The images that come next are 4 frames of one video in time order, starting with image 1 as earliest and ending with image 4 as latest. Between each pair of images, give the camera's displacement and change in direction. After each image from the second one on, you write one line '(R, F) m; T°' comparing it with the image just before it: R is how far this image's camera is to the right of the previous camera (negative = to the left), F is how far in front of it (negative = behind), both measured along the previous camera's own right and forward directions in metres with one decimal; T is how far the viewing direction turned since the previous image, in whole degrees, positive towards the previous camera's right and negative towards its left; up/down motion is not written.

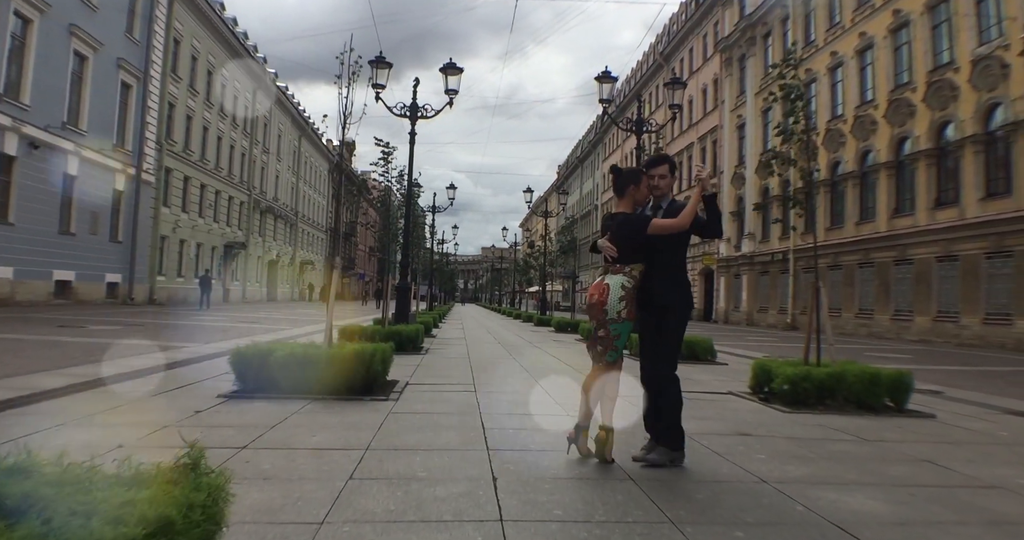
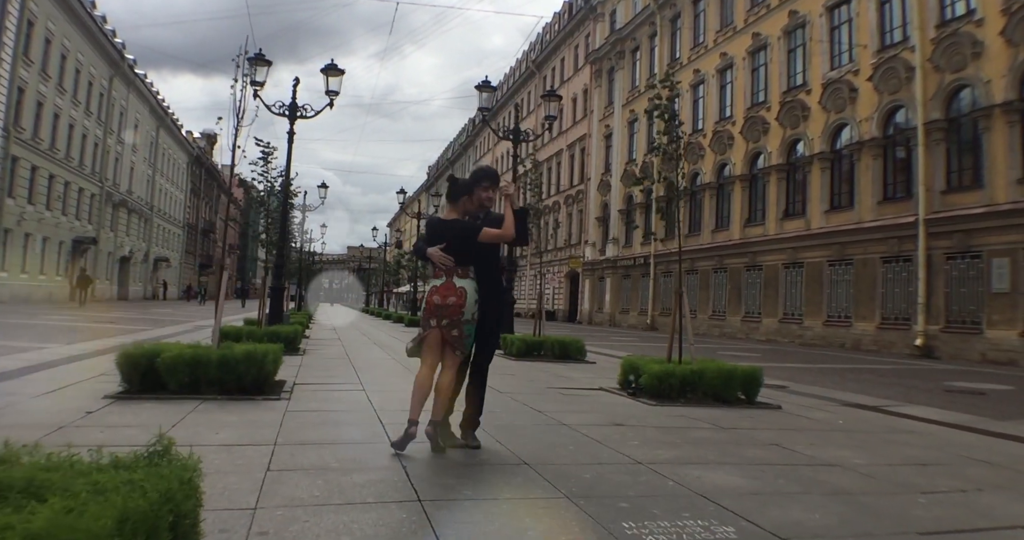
(-0.2, -0.3) m; +11°
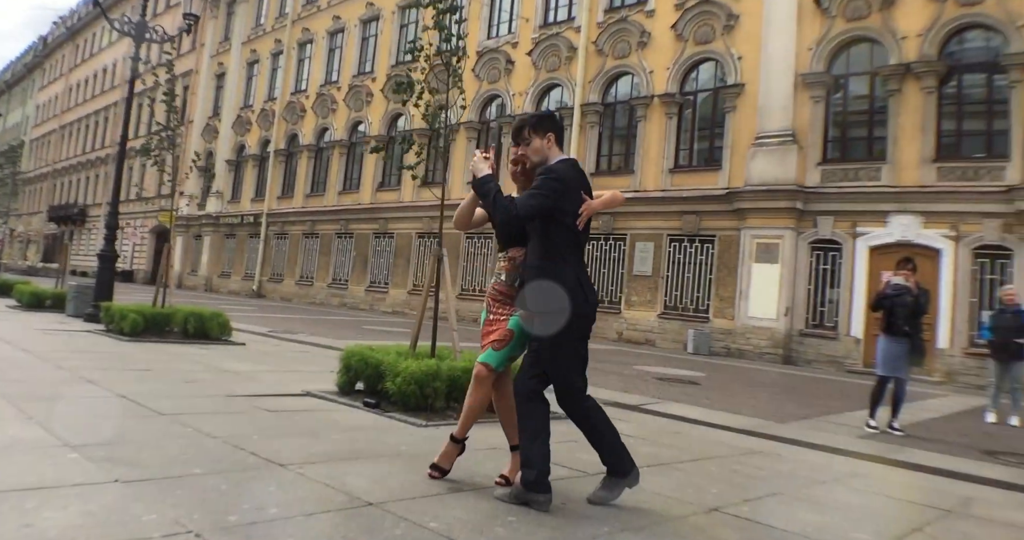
(-0.6, +3.1) m; +32°
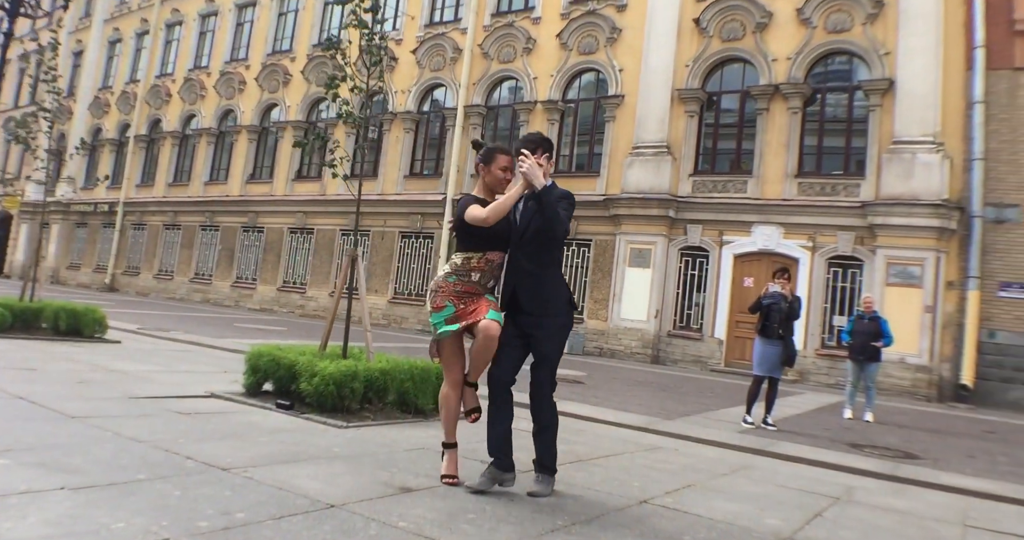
(-0.5, 0.0) m; +12°
